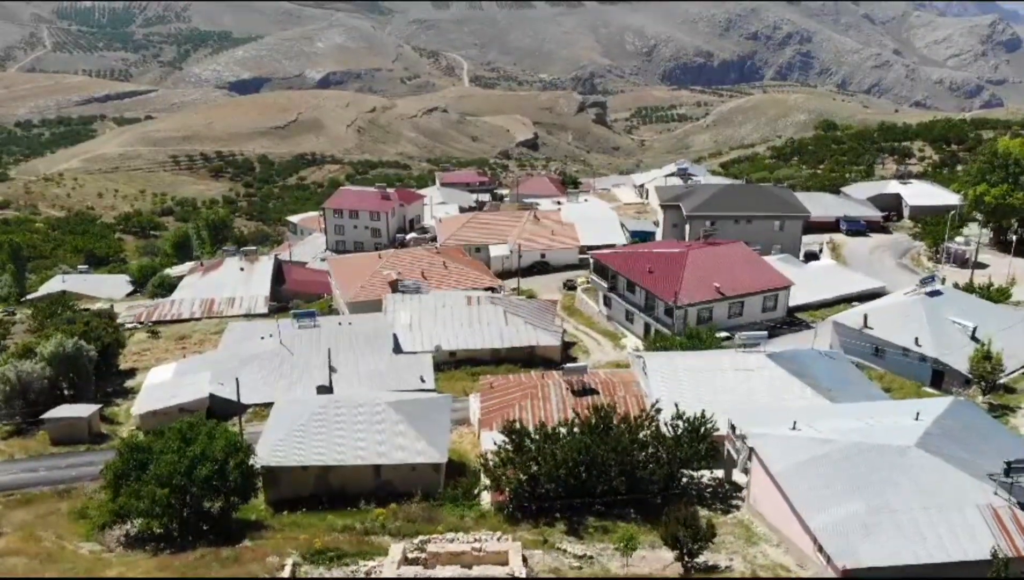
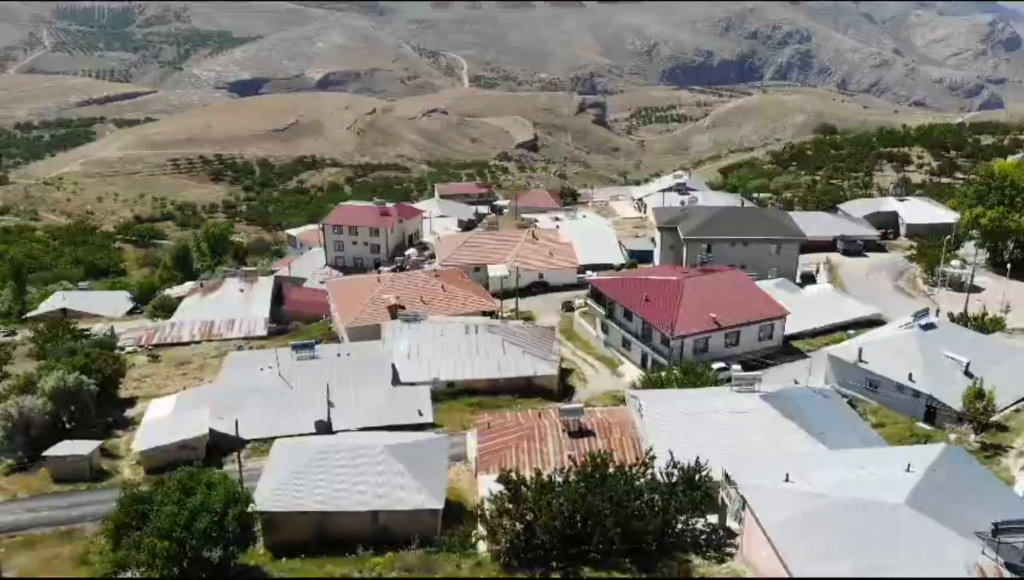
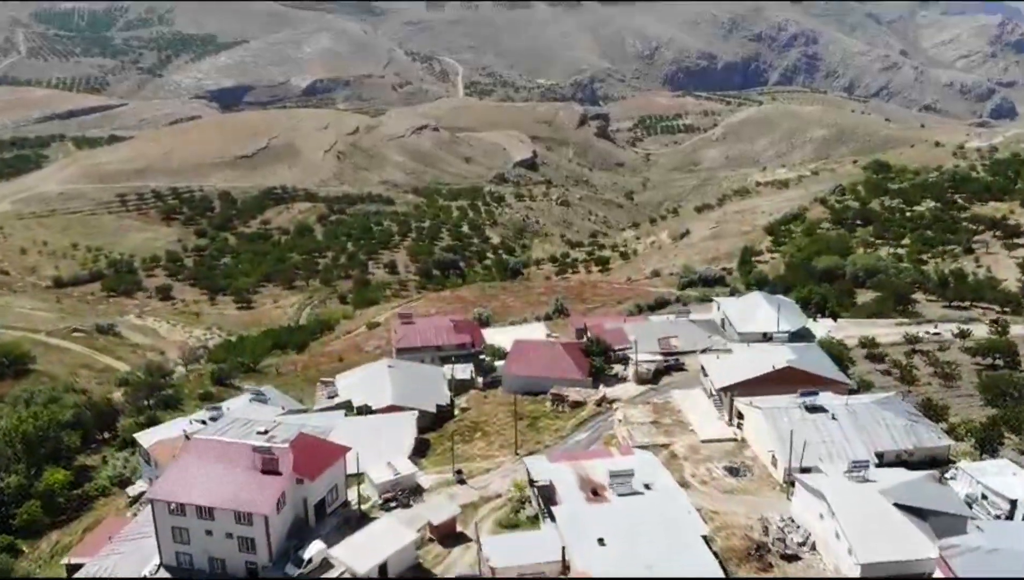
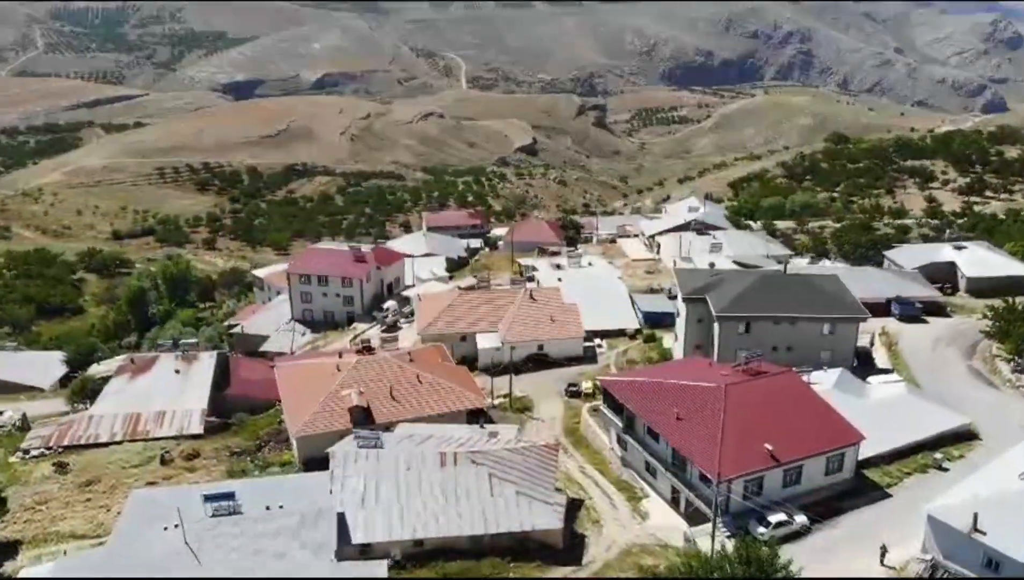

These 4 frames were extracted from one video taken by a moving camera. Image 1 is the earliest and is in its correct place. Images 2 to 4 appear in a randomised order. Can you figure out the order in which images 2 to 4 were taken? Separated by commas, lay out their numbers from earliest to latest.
2, 4, 3
